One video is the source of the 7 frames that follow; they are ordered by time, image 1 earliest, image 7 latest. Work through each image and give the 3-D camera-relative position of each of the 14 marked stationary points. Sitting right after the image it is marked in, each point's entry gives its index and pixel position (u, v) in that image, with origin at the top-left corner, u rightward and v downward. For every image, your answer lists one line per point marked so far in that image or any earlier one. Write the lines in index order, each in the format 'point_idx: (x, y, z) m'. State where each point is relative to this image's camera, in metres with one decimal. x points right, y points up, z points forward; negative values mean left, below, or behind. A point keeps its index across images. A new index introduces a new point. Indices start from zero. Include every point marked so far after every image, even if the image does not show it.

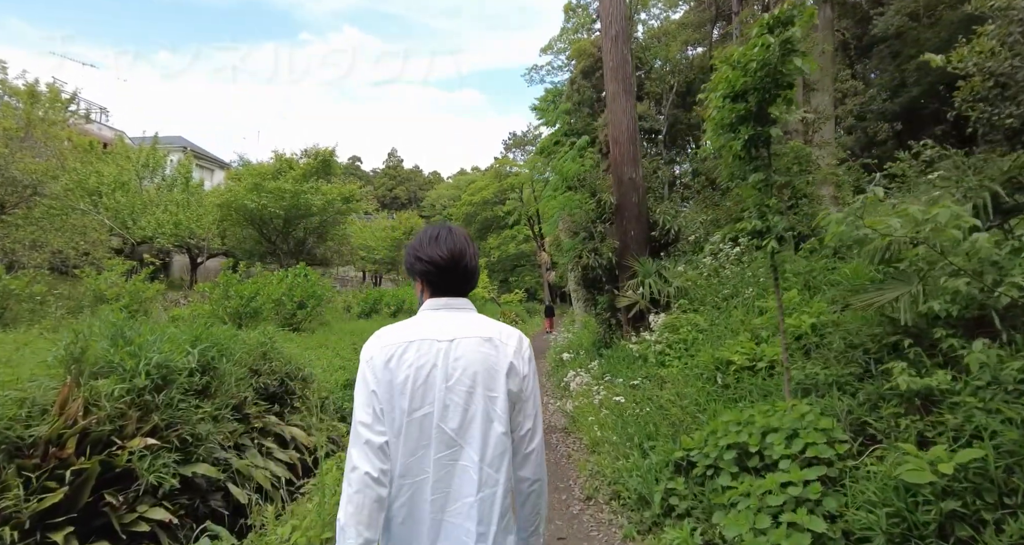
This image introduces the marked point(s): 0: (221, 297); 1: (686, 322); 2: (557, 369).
0: (-6.7, -0.5, +12.6) m
1: (+2.1, -0.6, +6.6) m
2: (+0.8, -1.8, +10.1) m
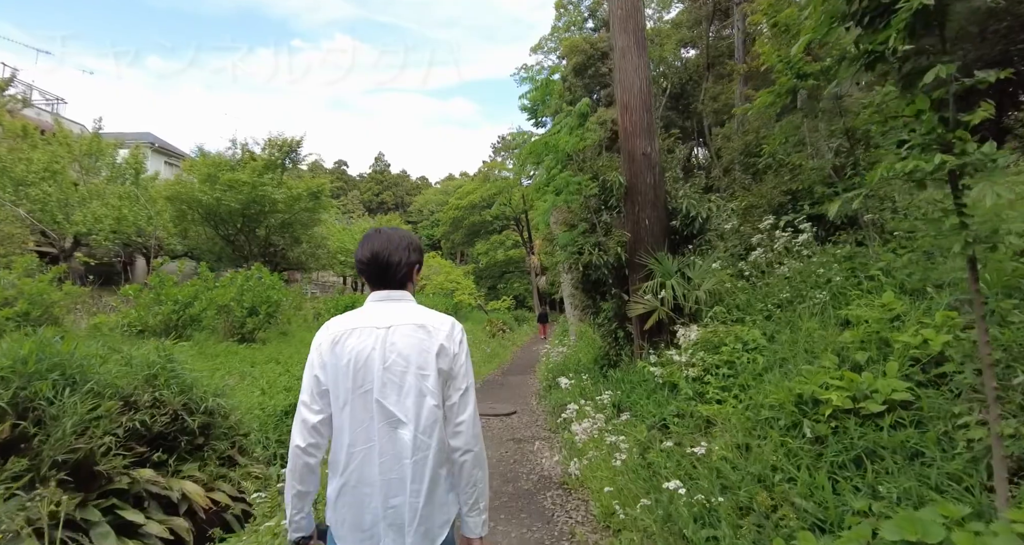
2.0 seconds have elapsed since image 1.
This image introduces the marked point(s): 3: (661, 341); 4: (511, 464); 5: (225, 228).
0: (-7.0, -0.6, +10.7) m
1: (+1.9, -0.6, +4.9) m
2: (+0.6, -1.8, +8.4) m
3: (+1.7, -0.8, +6.2) m
4: (0.0, -1.9, +5.5) m
5: (-8.8, +1.4, +17.1) m
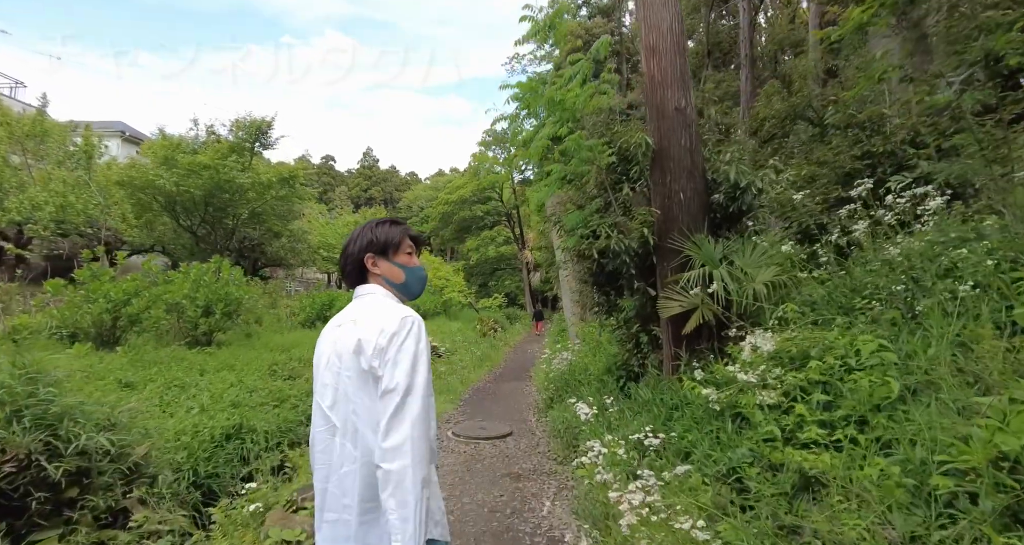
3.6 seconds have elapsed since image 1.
0: (-7.1, -0.4, +9.1) m
1: (+1.9, -0.5, +3.5) m
2: (+0.5, -1.7, +6.9) m
3: (+1.6, -0.7, +4.8) m
4: (0.0, -1.8, +4.0) m
5: (-9.0, +1.5, +15.5) m
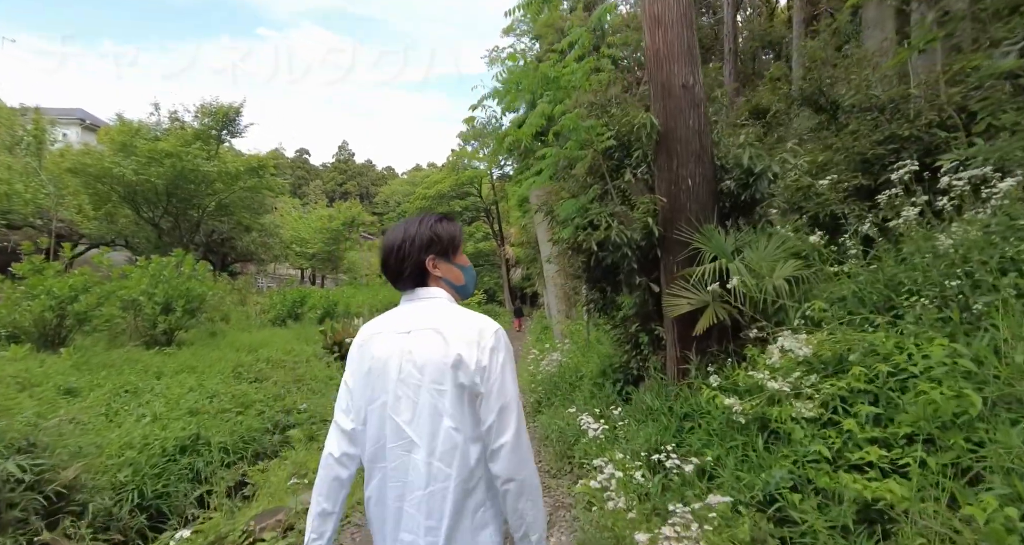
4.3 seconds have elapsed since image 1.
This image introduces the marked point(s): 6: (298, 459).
0: (-7.3, -0.3, +8.3) m
1: (+1.9, -0.4, +3.0) m
2: (+0.4, -1.6, +6.4) m
3: (+1.6, -0.6, +4.3) m
4: (0.0, -1.7, +3.5) m
5: (-9.5, +1.6, +14.5) m
6: (-2.0, -1.8, +5.2) m
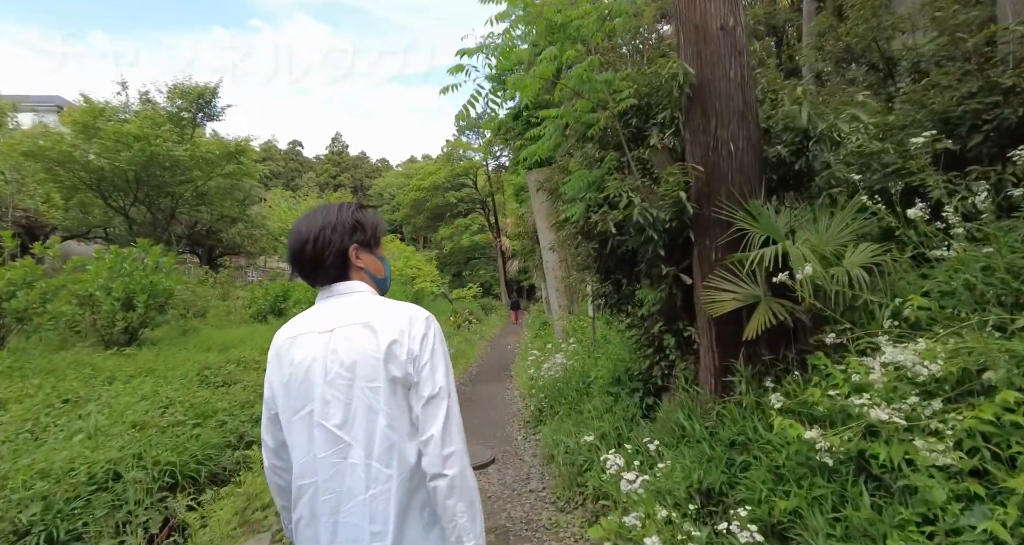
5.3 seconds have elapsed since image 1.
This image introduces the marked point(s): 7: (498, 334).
0: (-7.3, -0.2, +7.4) m
1: (+1.9, -0.4, +2.1) m
2: (+0.3, -1.5, +5.5) m
3: (+1.6, -0.5, +3.4) m
4: (0.0, -1.7, +2.6) m
5: (-9.6, +1.8, +13.6) m
6: (-2.0, -1.7, +4.3) m
7: (-0.5, -2.0, +17.7) m
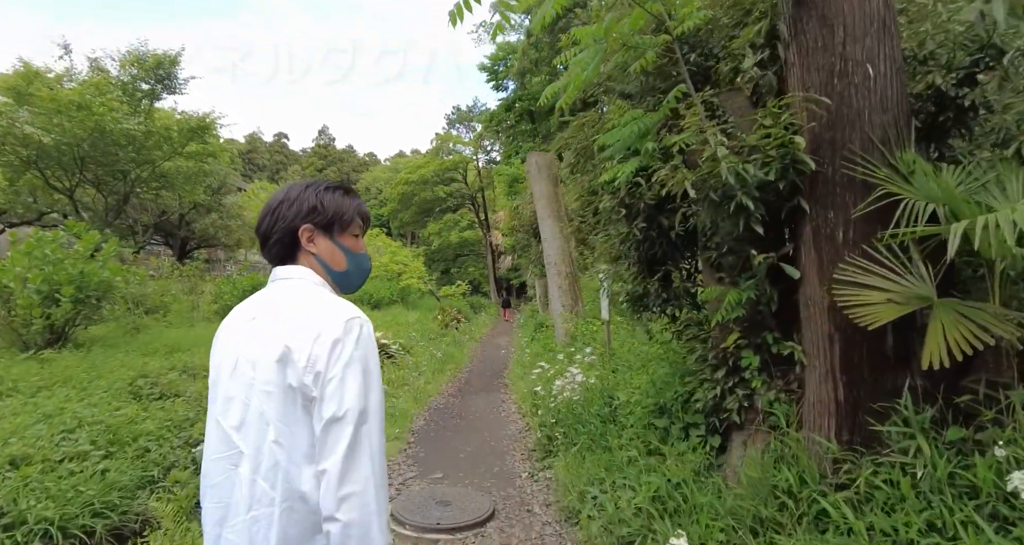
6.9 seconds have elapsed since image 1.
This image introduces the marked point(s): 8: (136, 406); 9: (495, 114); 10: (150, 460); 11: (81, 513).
0: (-7.3, -0.1, +5.9) m
1: (+2.1, -0.3, +0.8) m
2: (+0.4, -1.4, +4.2) m
3: (+1.7, -0.5, +2.1) m
4: (+0.1, -1.6, +1.3) m
5: (-9.7, +2.0, +12.0) m
6: (-2.0, -1.6, +3.0) m
7: (-0.7, -1.8, +16.3) m
8: (-3.9, -1.4, +5.8) m
9: (-0.5, +4.3, +15.3) m
10: (-3.1, -1.6, +4.7) m
11: (-2.9, -1.6, +3.7) m
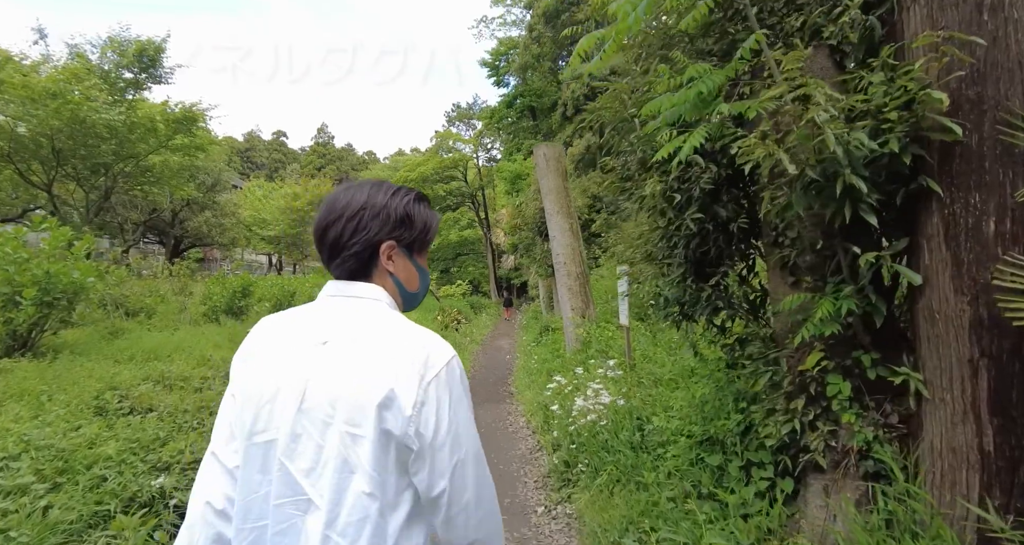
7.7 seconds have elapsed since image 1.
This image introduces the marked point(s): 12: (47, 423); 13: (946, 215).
0: (-7.2, -0.1, +5.2) m
1: (+2.2, -0.4, +0.2) m
2: (+0.5, -1.5, +3.5) m
3: (+1.8, -0.5, +1.5) m
4: (+0.2, -1.6, +0.6) m
5: (-9.6, +2.0, +11.3) m
6: (-1.9, -1.6, +2.3) m
7: (-0.6, -1.8, +15.7) m
8: (-3.8, -1.4, +5.1) m
9: (-0.4, +4.3, +14.6) m
10: (-3.0, -1.6, +4.0) m
11: (-2.8, -1.6, +3.1) m
12: (-4.1, -1.3, +4.9) m
13: (+1.5, +0.2, +1.9) m
